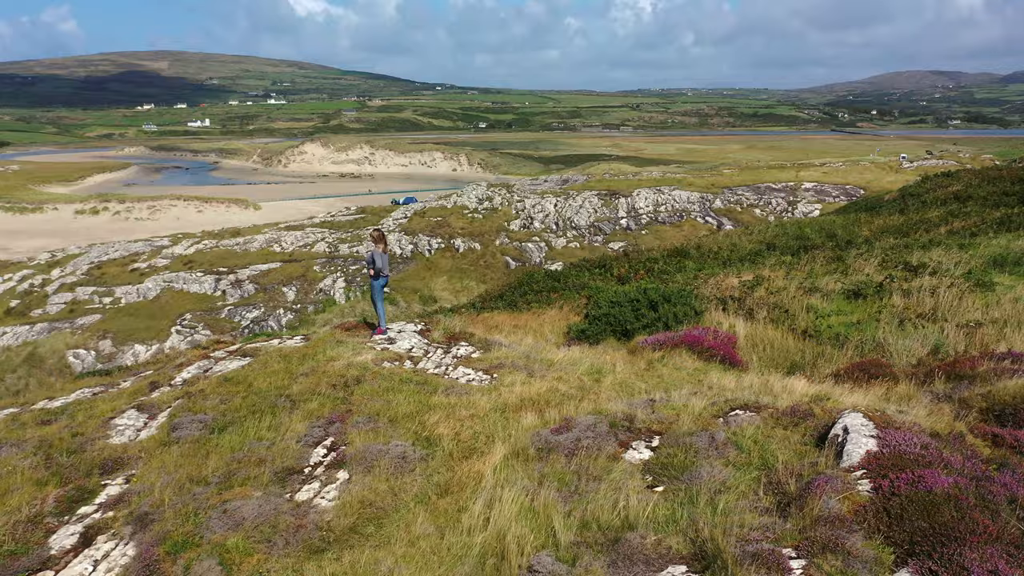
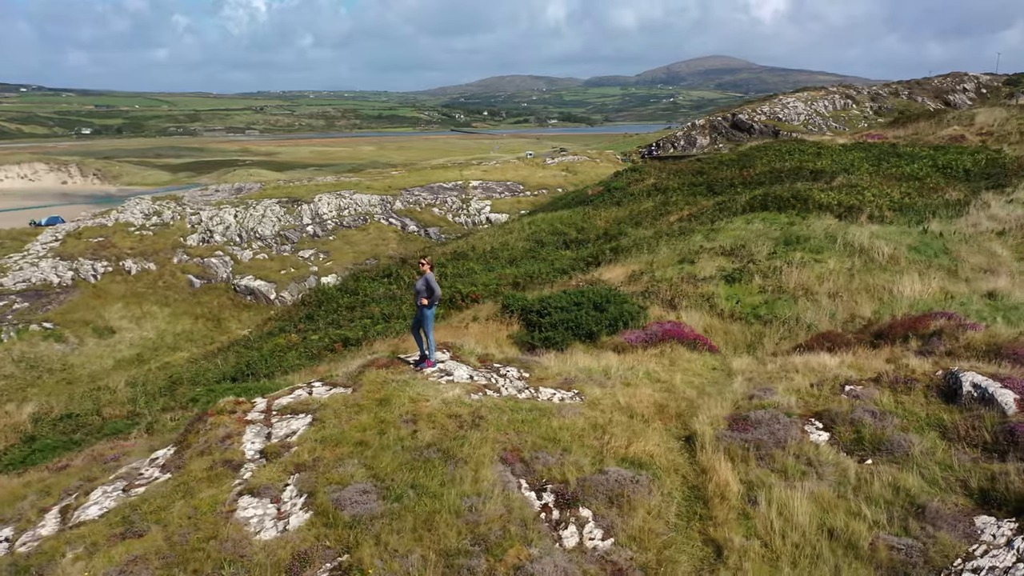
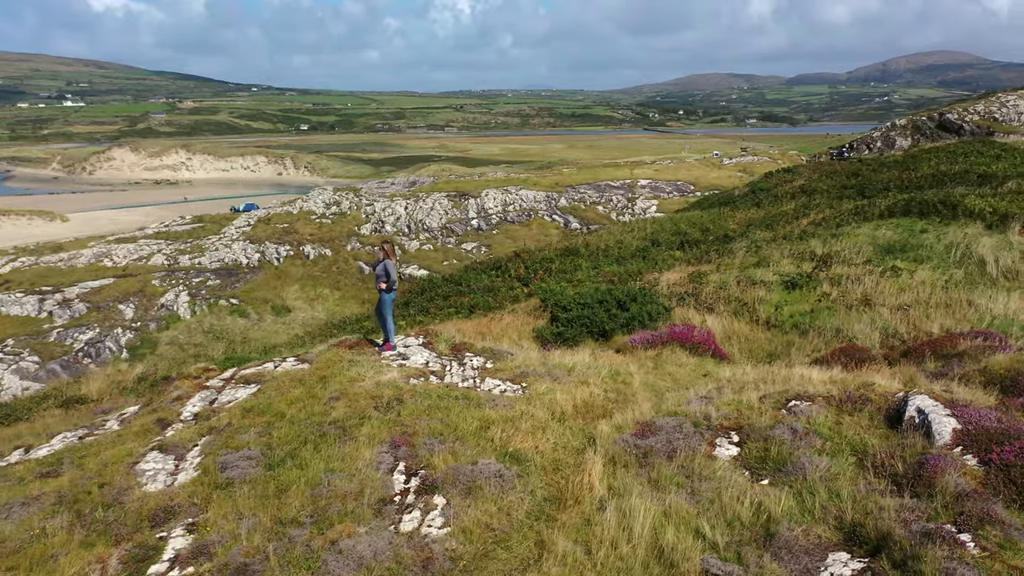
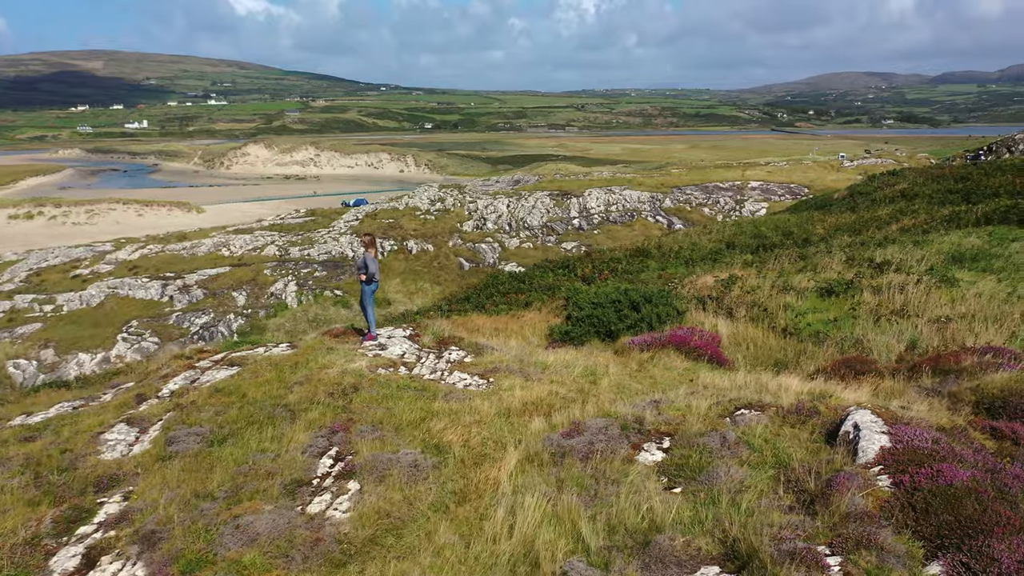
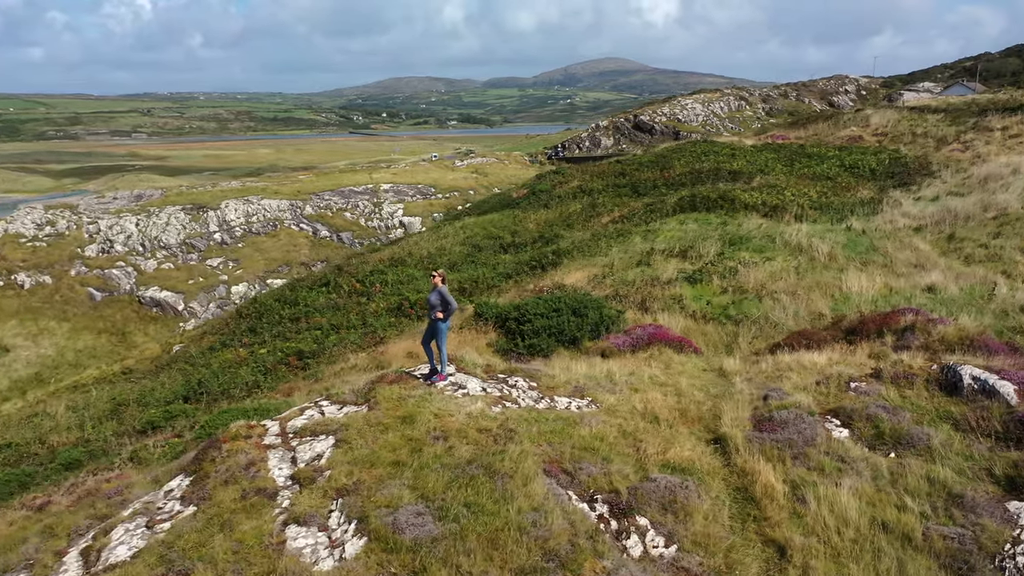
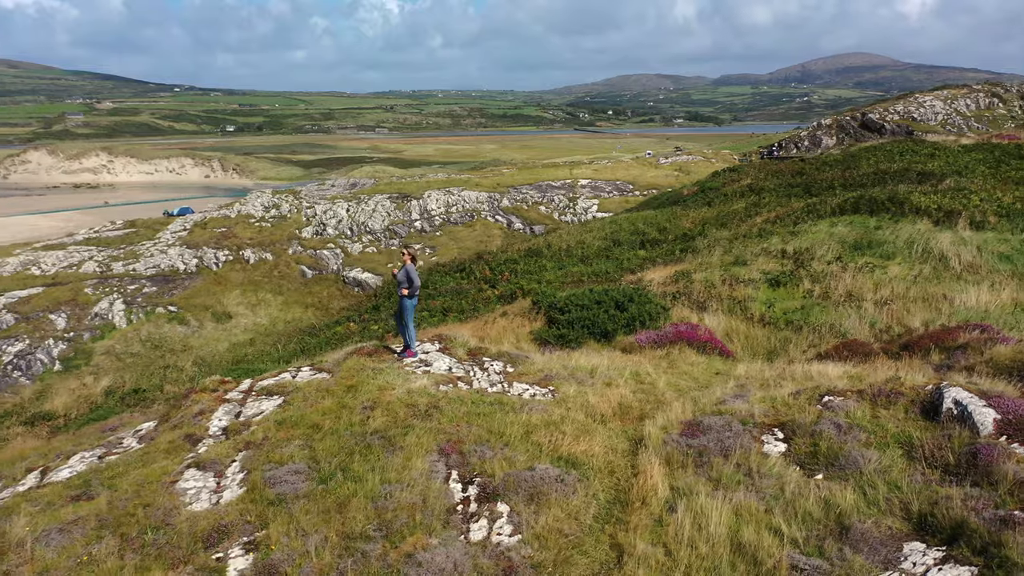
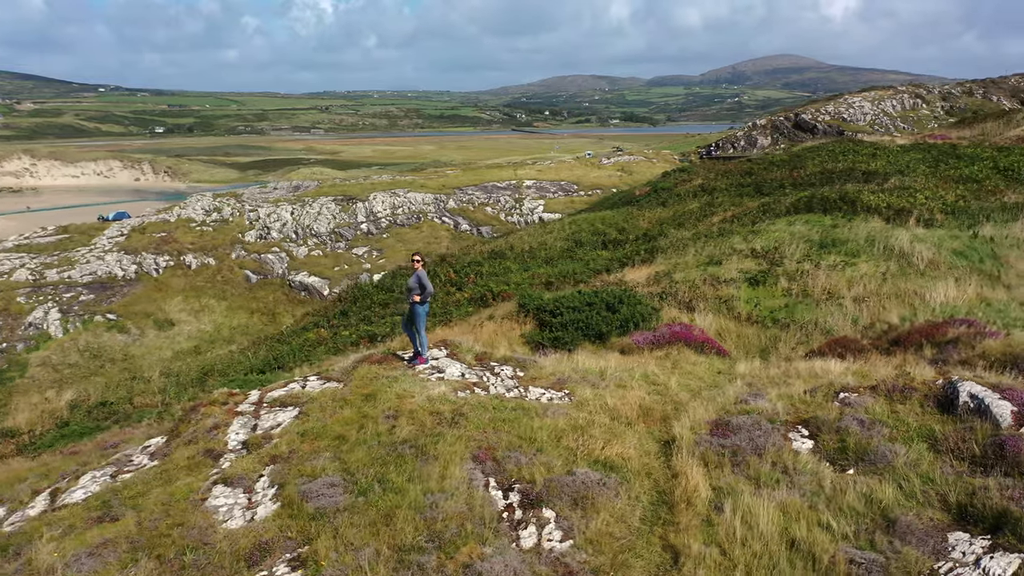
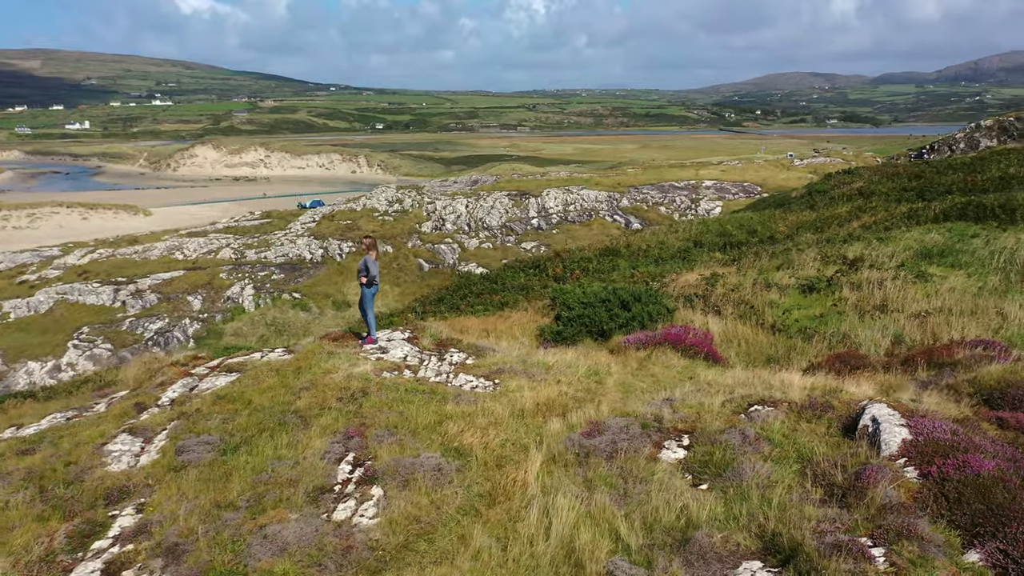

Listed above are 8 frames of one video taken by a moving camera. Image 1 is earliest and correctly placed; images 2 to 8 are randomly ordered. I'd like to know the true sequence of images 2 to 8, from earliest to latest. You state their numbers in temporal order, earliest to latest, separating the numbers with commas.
4, 8, 3, 6, 7, 2, 5
